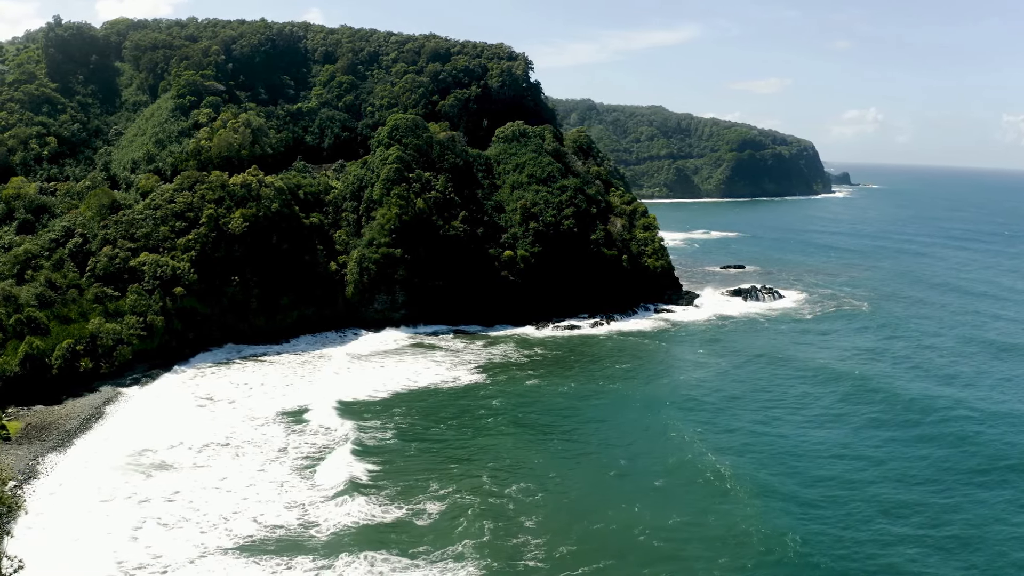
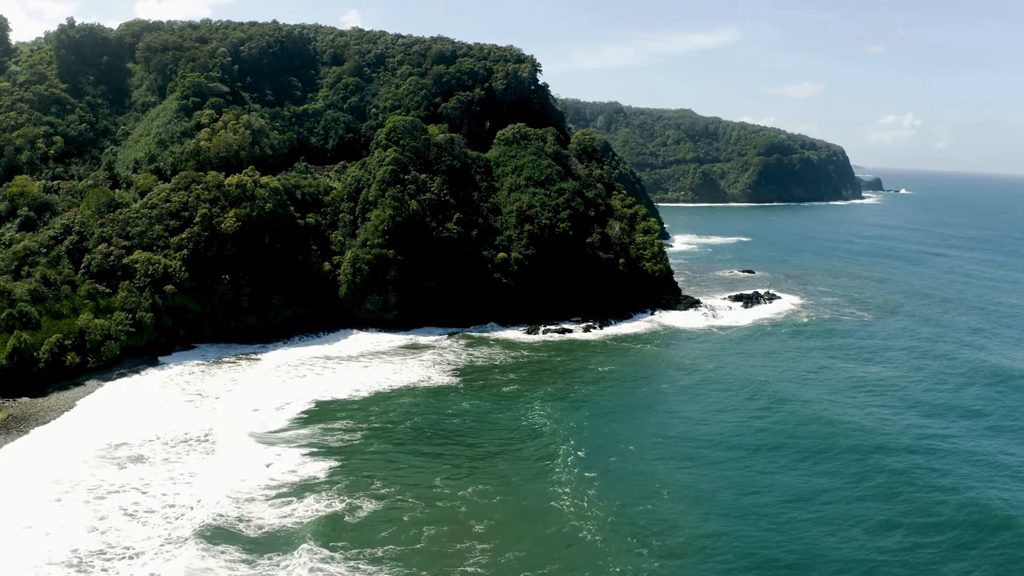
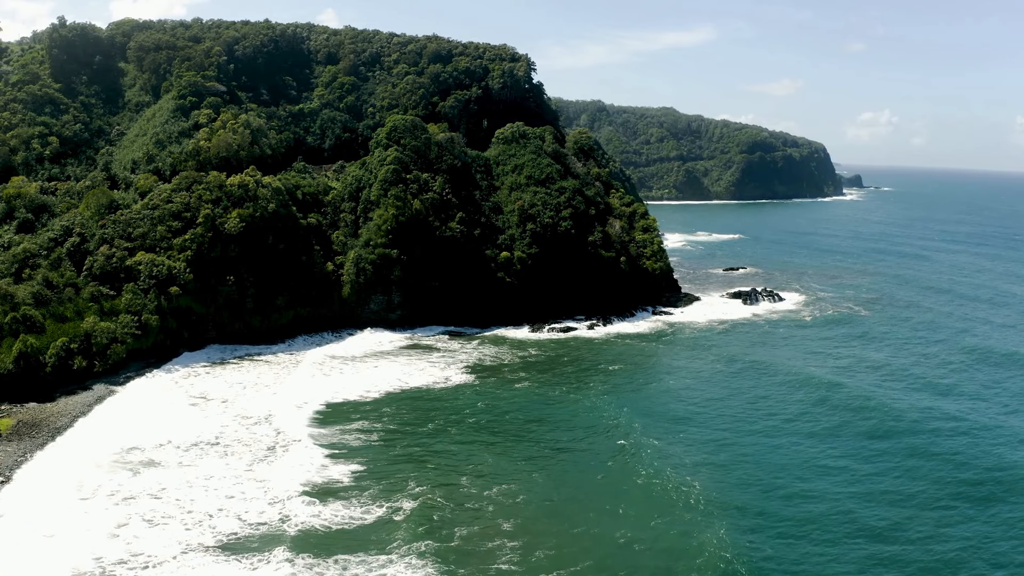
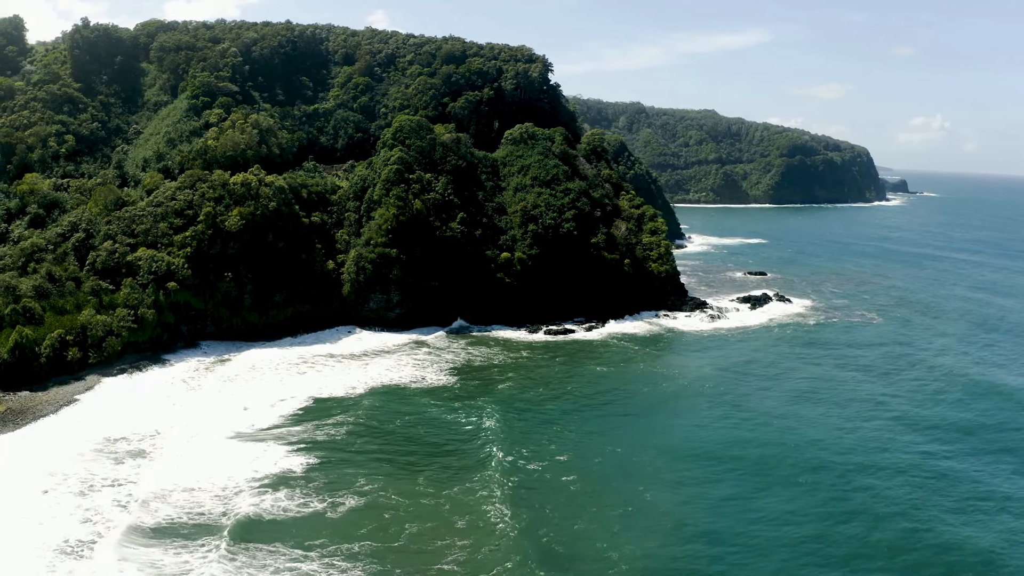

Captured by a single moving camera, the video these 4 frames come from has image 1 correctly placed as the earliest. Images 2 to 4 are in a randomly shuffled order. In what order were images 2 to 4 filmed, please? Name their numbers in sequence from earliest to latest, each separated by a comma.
3, 2, 4
